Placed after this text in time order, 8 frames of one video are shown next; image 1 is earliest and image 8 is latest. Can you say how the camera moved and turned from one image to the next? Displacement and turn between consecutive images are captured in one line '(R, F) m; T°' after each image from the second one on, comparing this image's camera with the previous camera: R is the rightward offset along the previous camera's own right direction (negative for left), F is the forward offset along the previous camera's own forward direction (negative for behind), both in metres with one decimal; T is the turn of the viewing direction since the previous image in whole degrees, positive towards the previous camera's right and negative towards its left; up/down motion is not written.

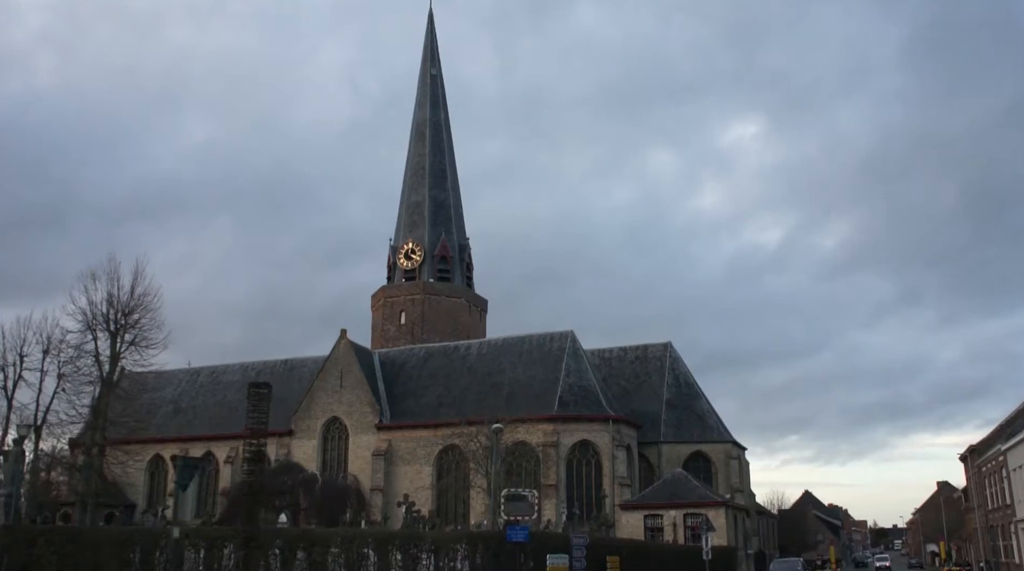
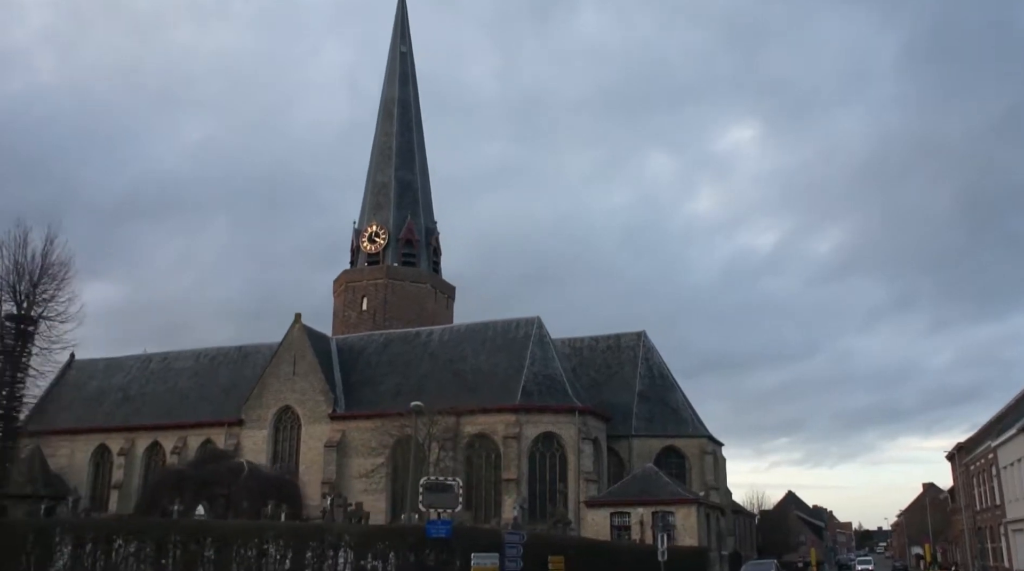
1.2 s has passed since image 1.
(+1.2, +2.6) m; +1°
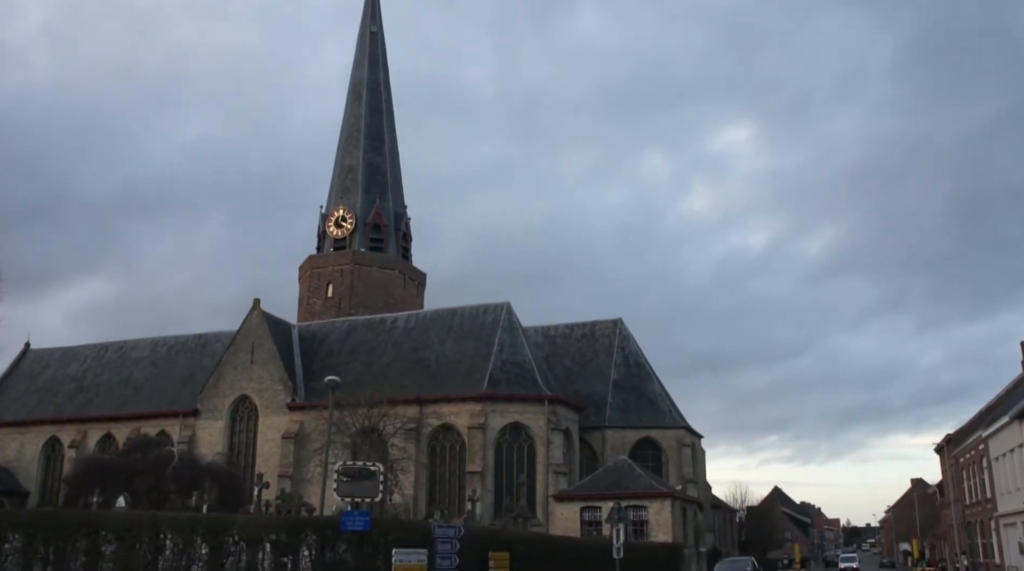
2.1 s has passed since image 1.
(+1.0, +2.1) m; +1°
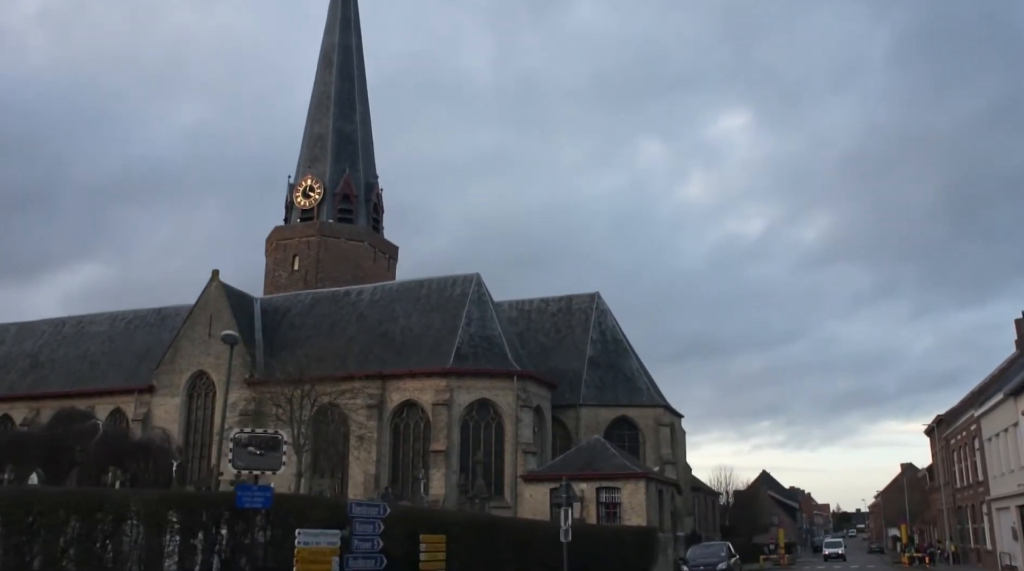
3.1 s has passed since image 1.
(+1.0, +2.0) m; 0°
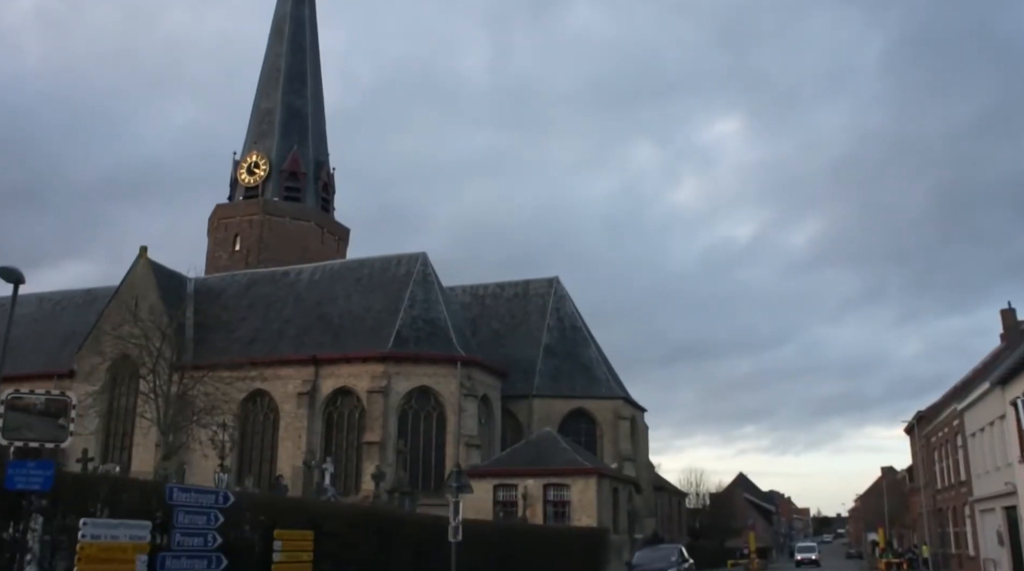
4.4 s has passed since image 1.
(+1.4, +2.9) m; +1°
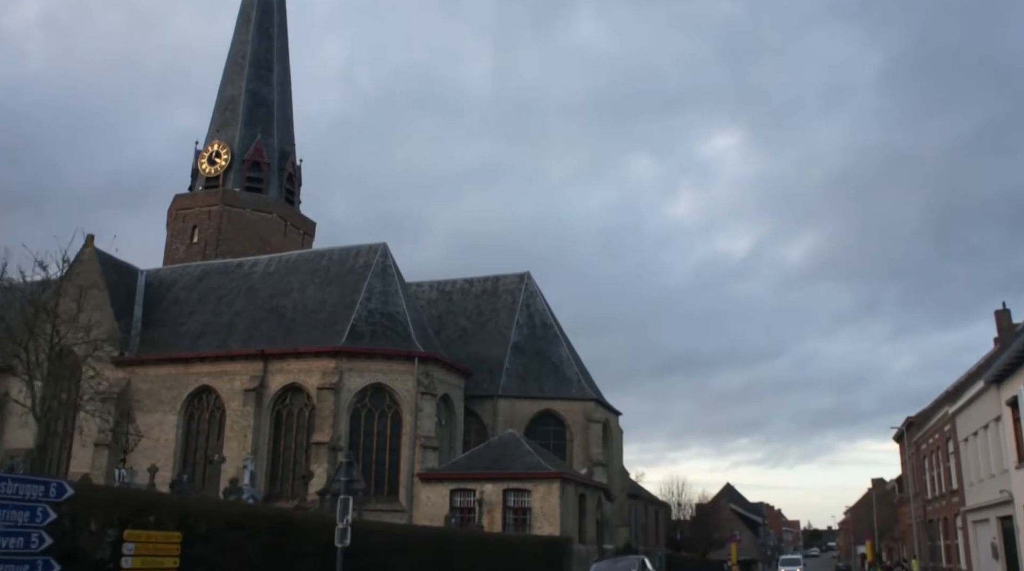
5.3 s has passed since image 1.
(+1.0, +2.1) m; 0°
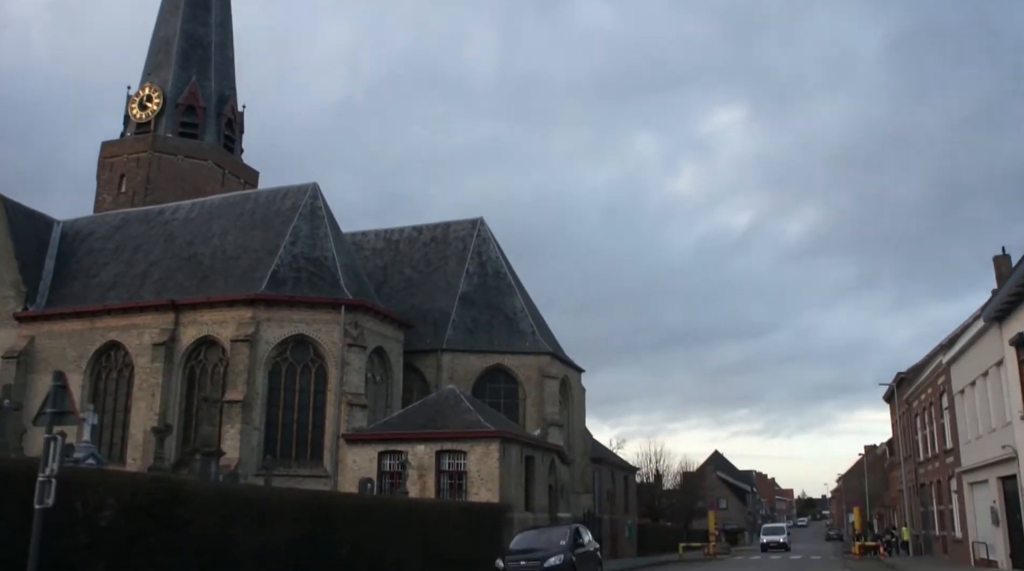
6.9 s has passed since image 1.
(+1.7, +3.3) m; 0°
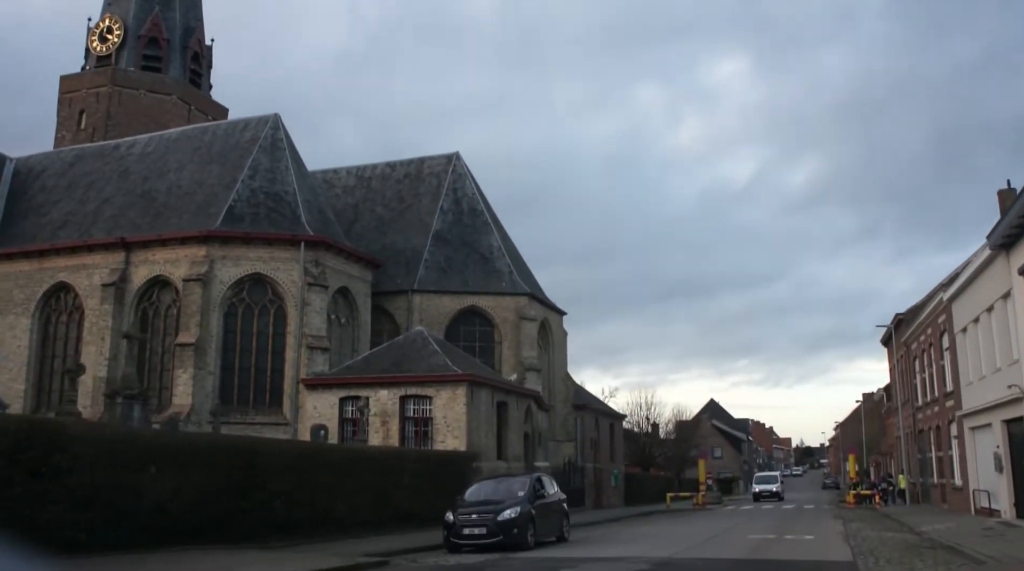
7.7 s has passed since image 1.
(+0.8, +1.7) m; 0°
